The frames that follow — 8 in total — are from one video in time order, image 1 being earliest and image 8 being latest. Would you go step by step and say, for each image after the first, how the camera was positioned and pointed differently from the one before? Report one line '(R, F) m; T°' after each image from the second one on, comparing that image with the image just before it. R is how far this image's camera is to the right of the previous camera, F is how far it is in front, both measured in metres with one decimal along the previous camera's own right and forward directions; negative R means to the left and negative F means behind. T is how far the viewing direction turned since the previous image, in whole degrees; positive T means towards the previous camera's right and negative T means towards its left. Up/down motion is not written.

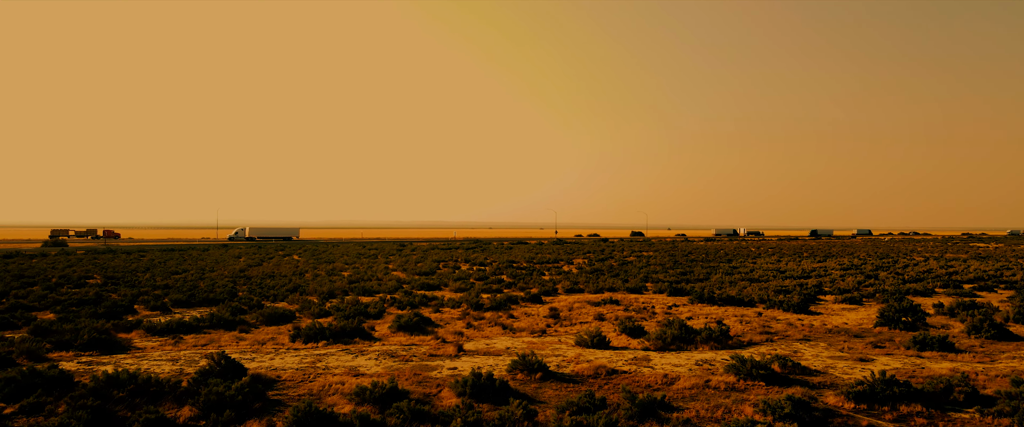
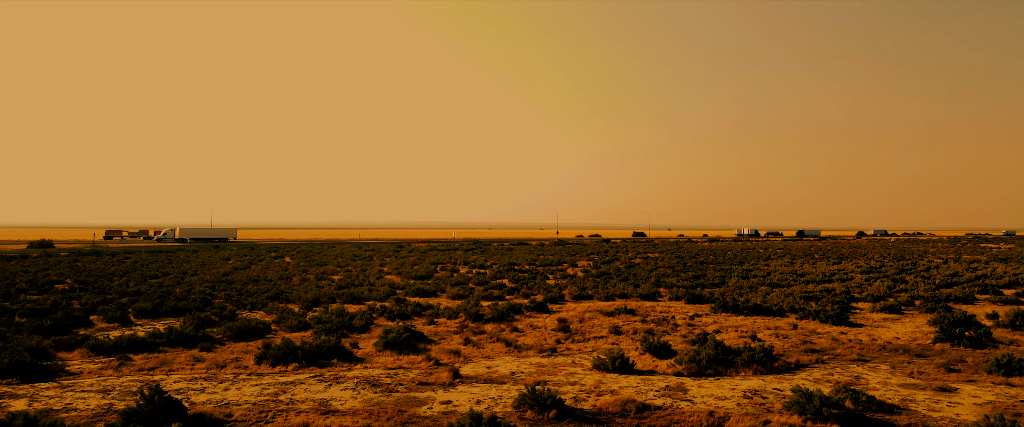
(-0.2, +2.3) m; 0°
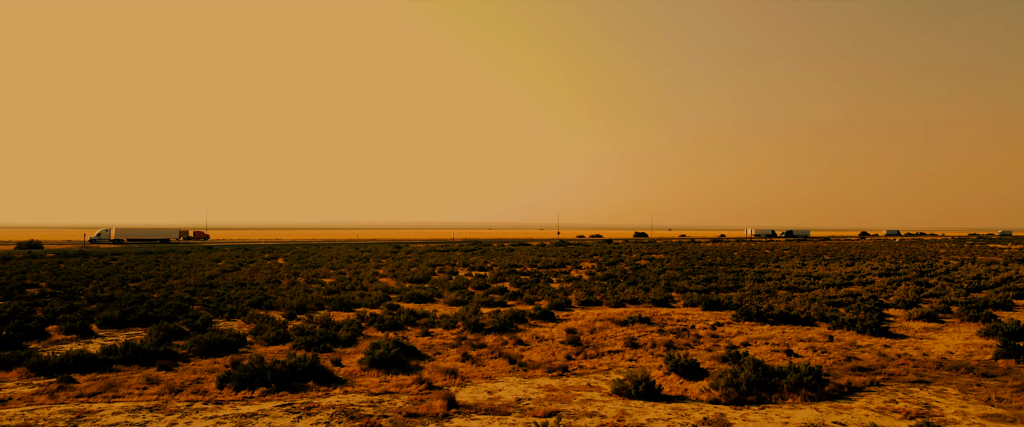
(-0.1, +1.8) m; 0°
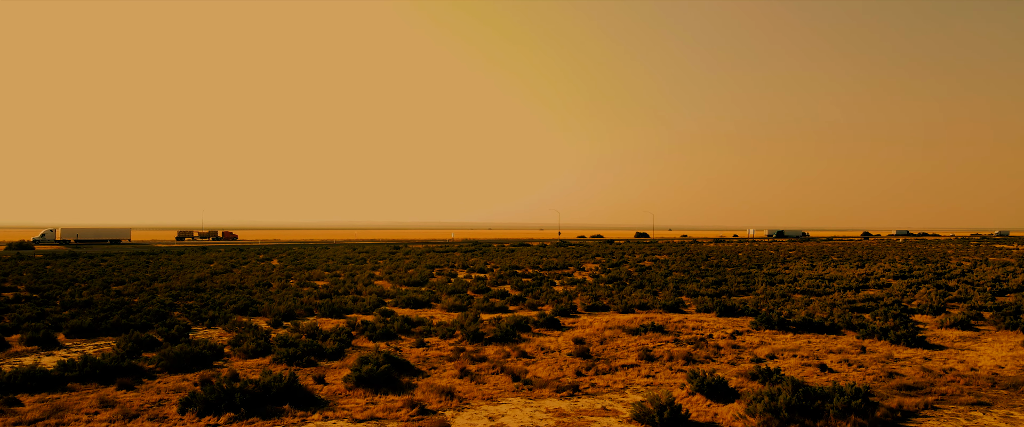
(-0.1, +1.4) m; 0°
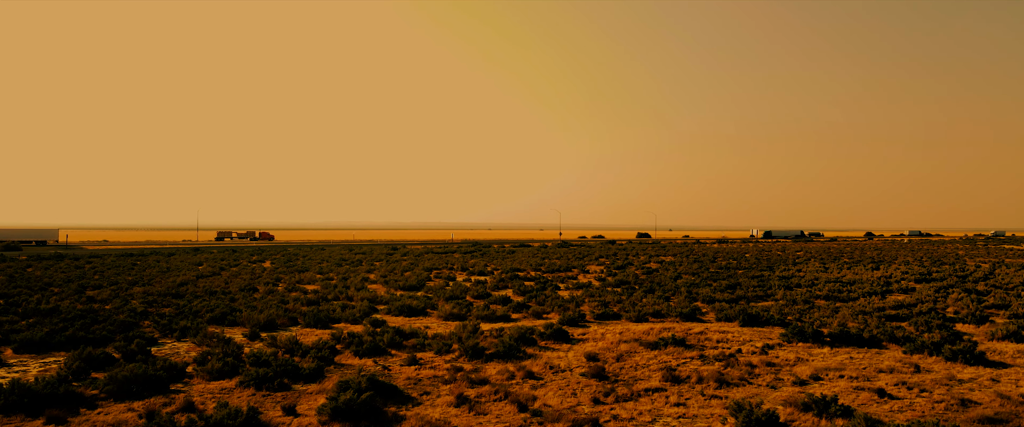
(-0.1, +1.8) m; 0°
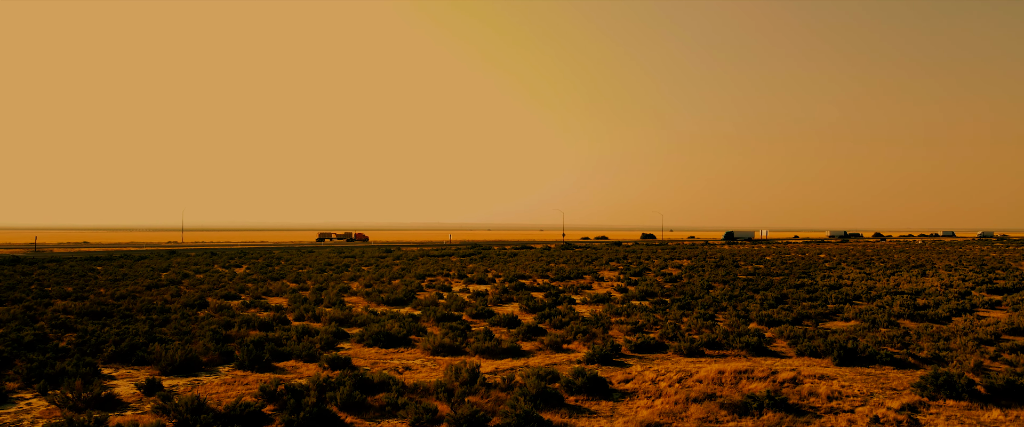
(-0.3, +5.0) m; 0°
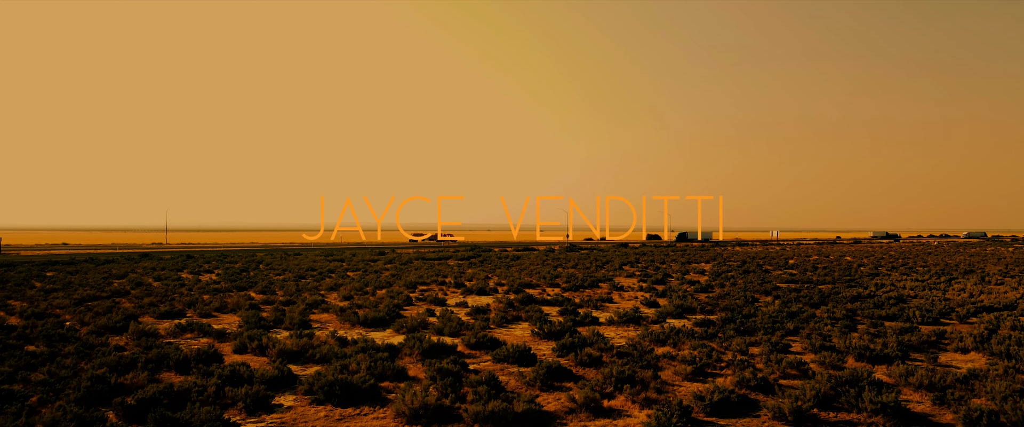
(-0.4, +5.0) m; 0°
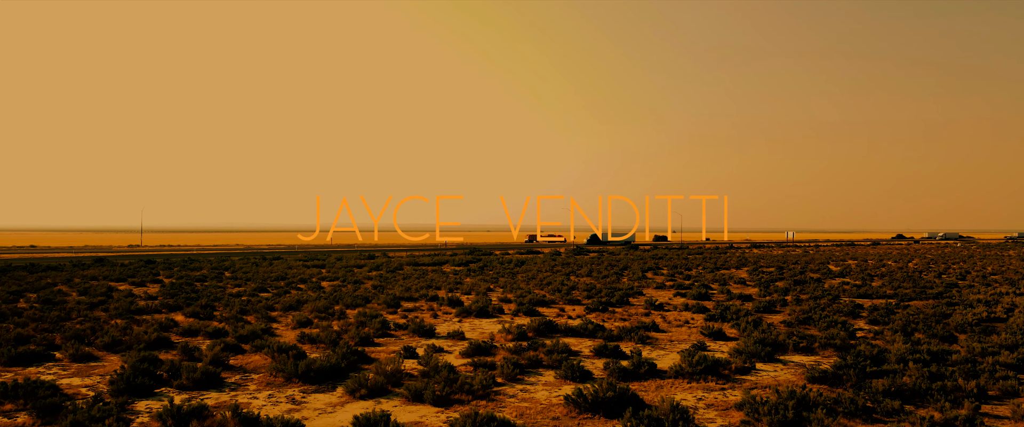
(-0.5, +6.8) m; 0°
